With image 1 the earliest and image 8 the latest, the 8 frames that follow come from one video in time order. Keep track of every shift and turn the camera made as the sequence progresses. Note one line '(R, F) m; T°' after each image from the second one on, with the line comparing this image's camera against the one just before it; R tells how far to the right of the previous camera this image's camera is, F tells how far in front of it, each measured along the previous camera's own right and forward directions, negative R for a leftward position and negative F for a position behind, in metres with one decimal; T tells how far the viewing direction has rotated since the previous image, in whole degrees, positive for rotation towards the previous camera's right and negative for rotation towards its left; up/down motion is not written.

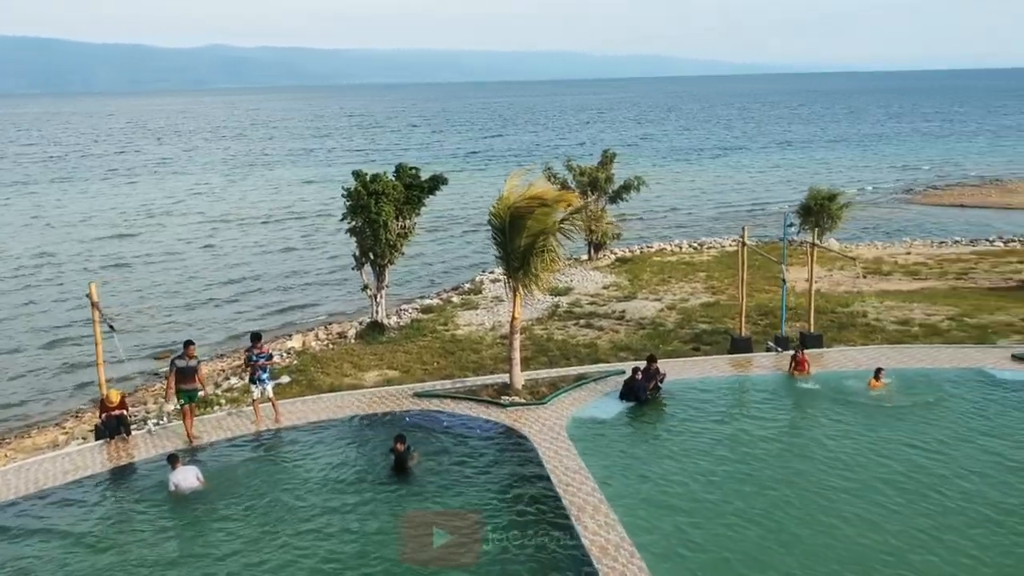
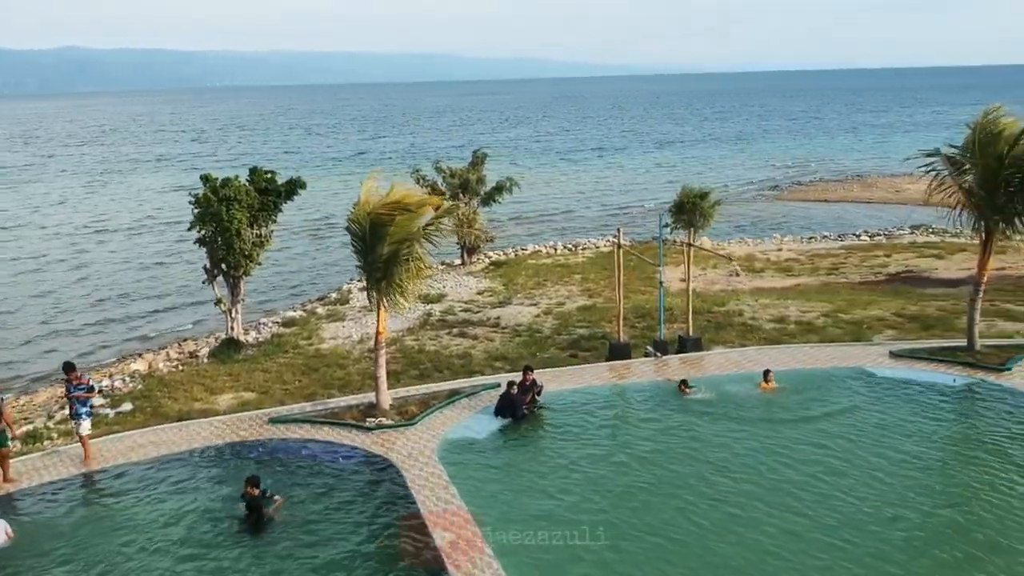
(+0.3, +1.2) m; +7°
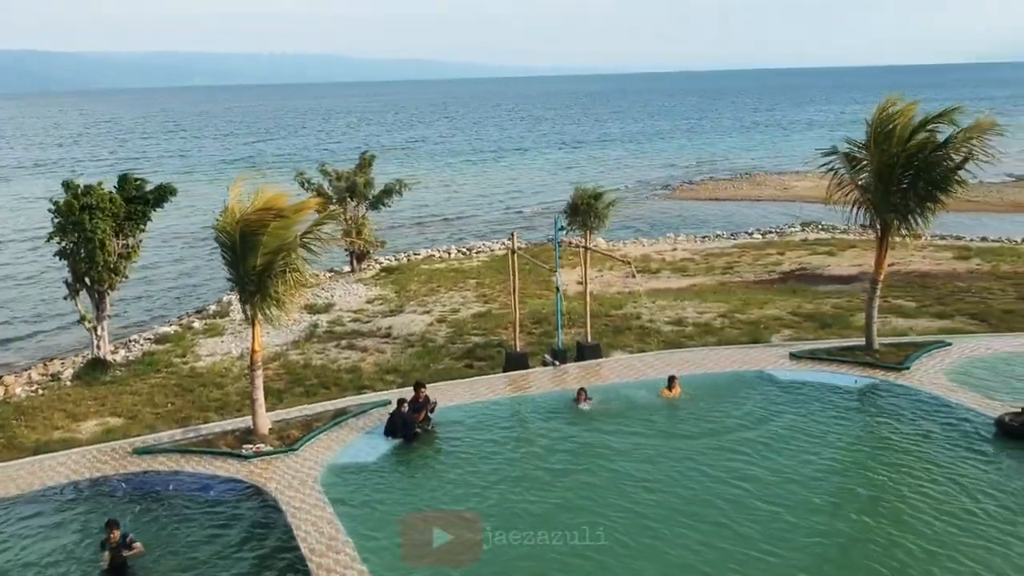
(+0.1, +0.9) m; +6°
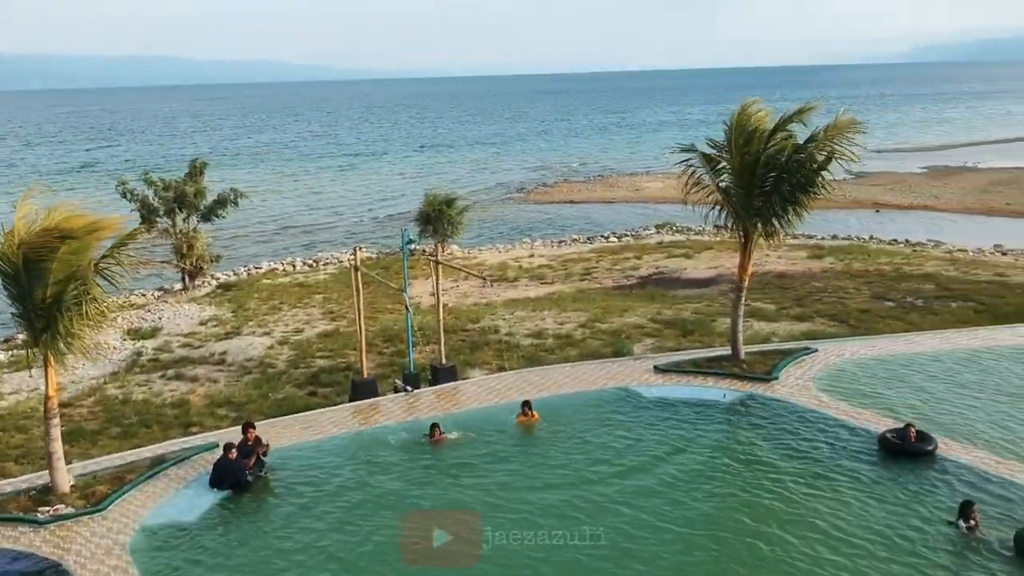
(+0.2, +1.4) m; +8°
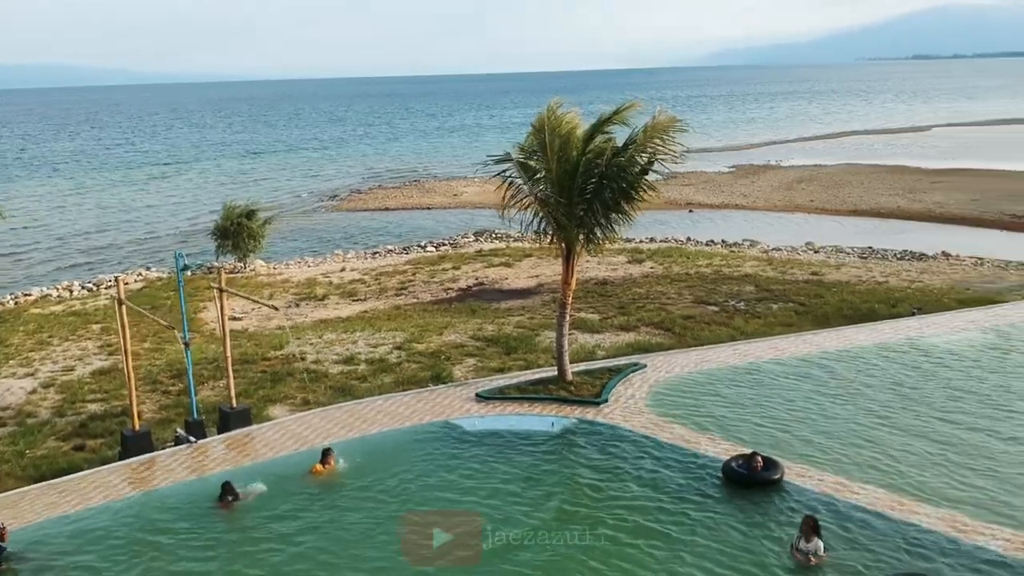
(+0.3, +1.6) m; +10°
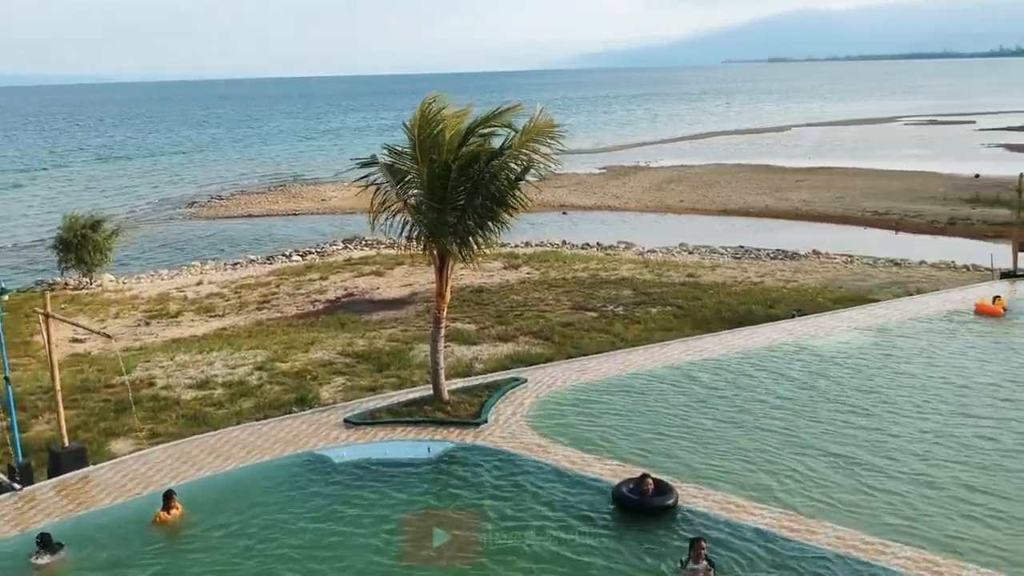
(+0.1, +1.0) m; +7°
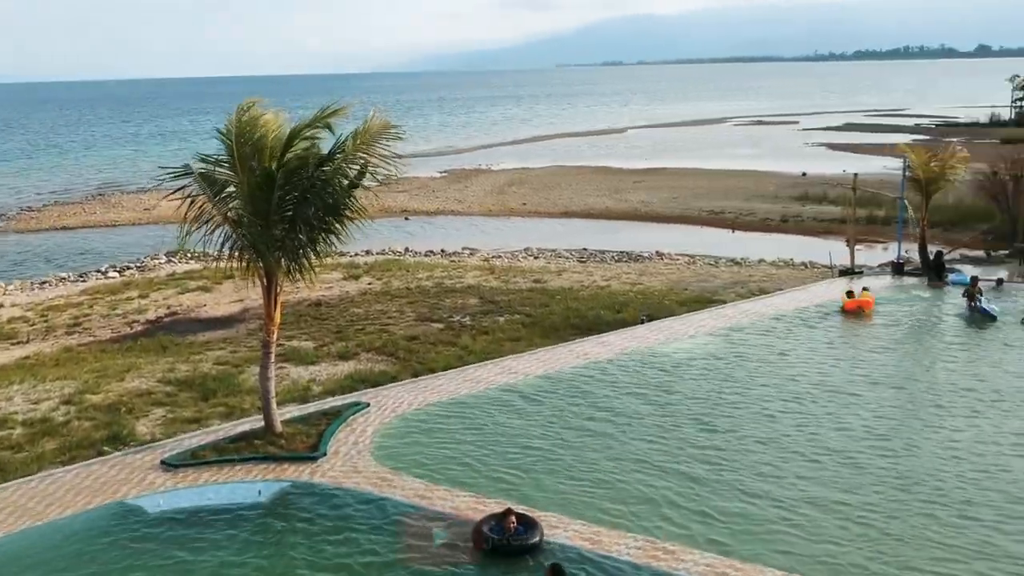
(+0.1, +1.0) m; +9°
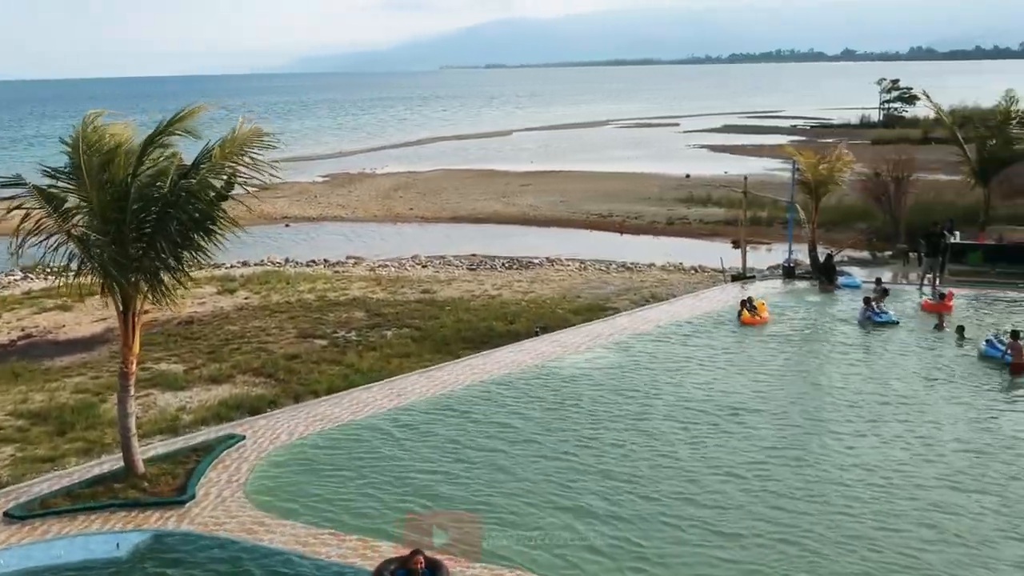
(0.0, +0.8) m; +7°
